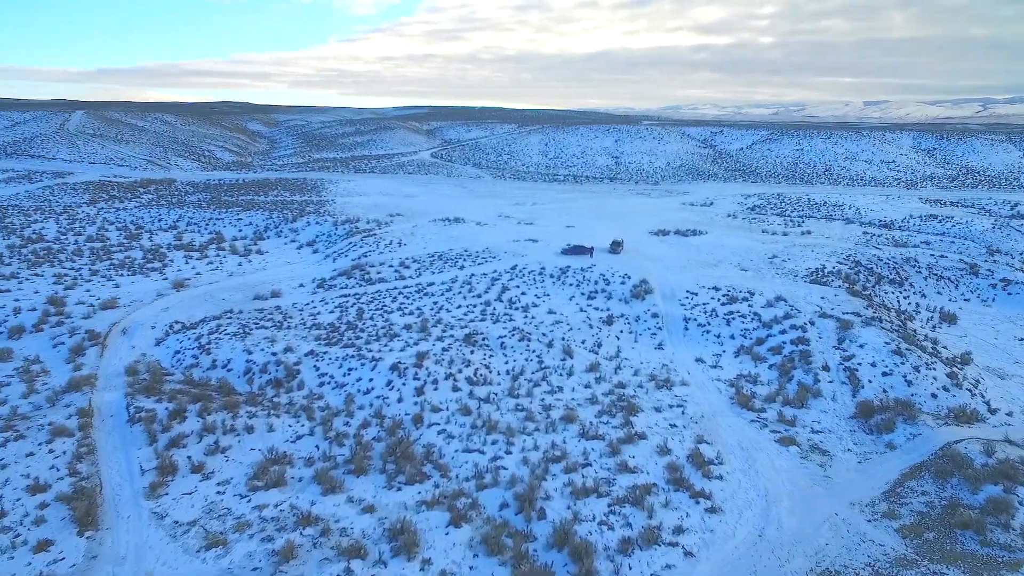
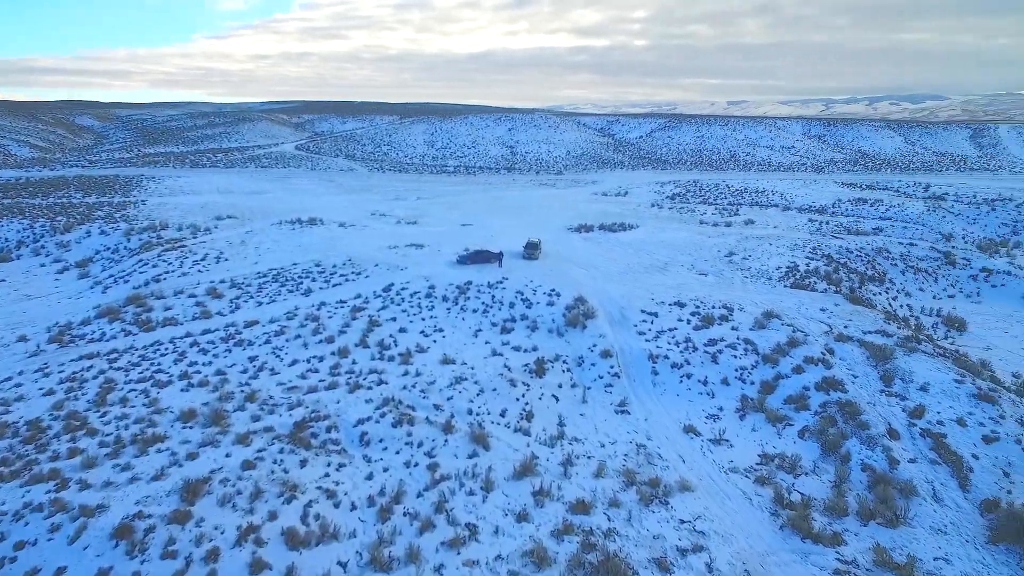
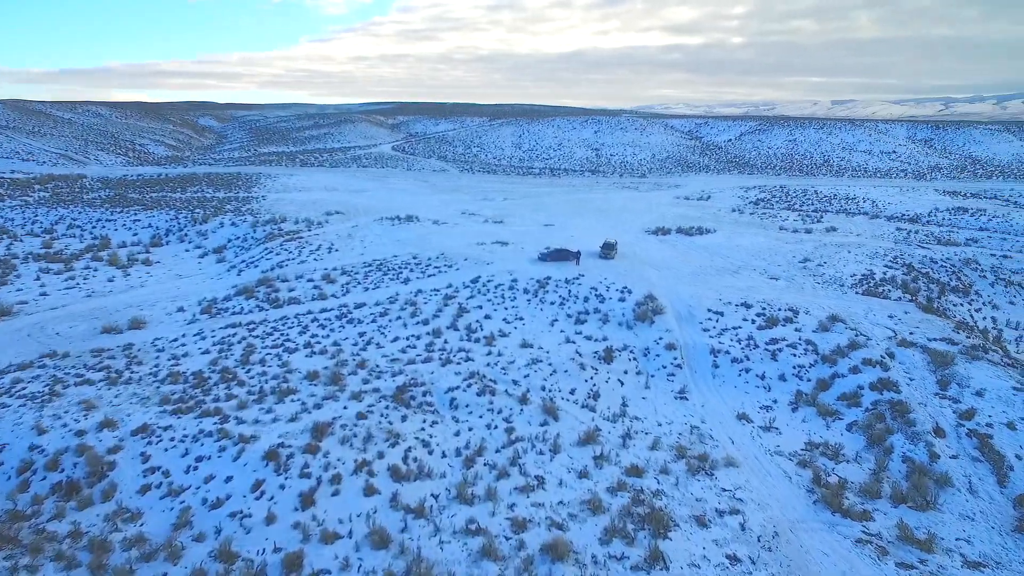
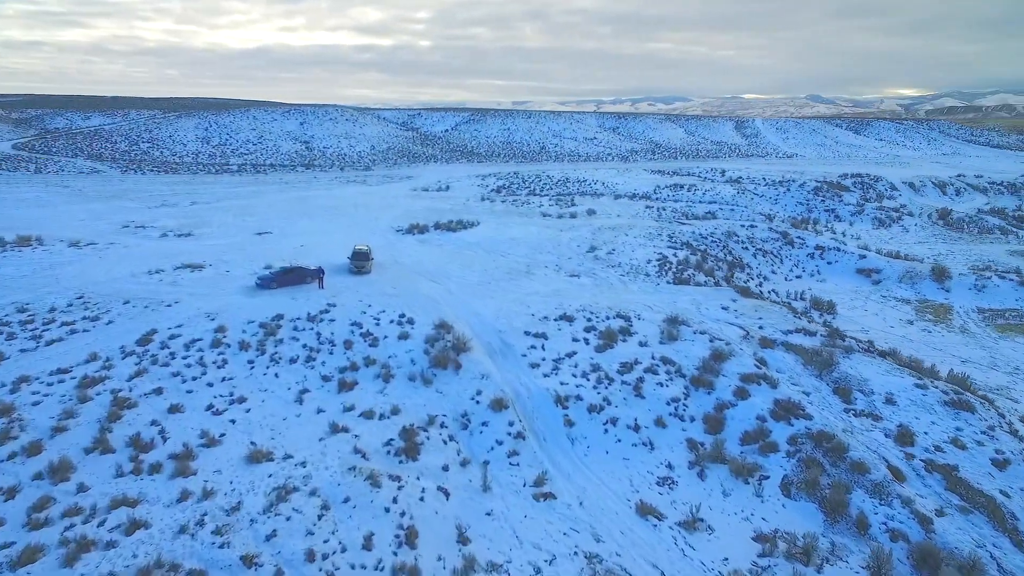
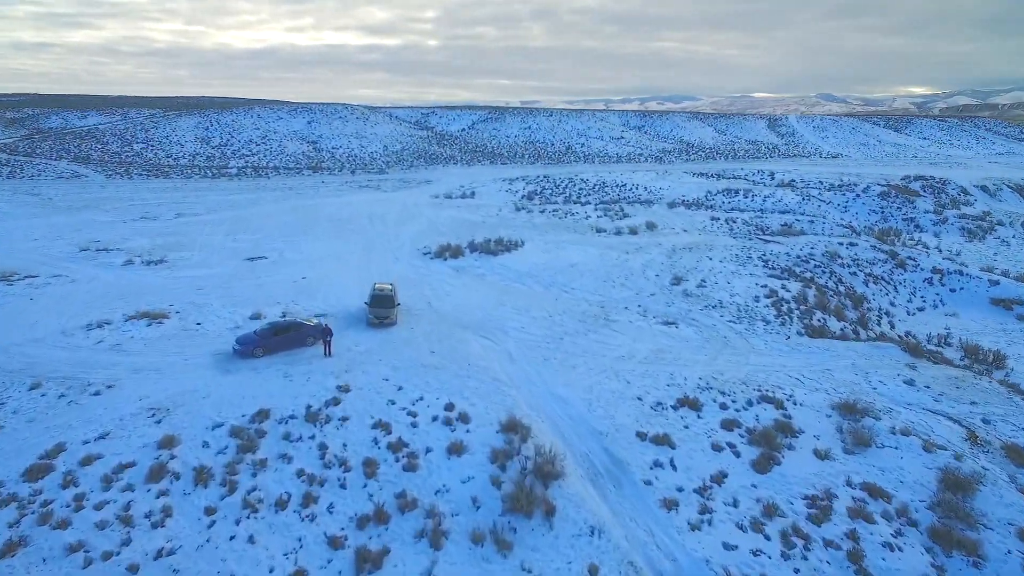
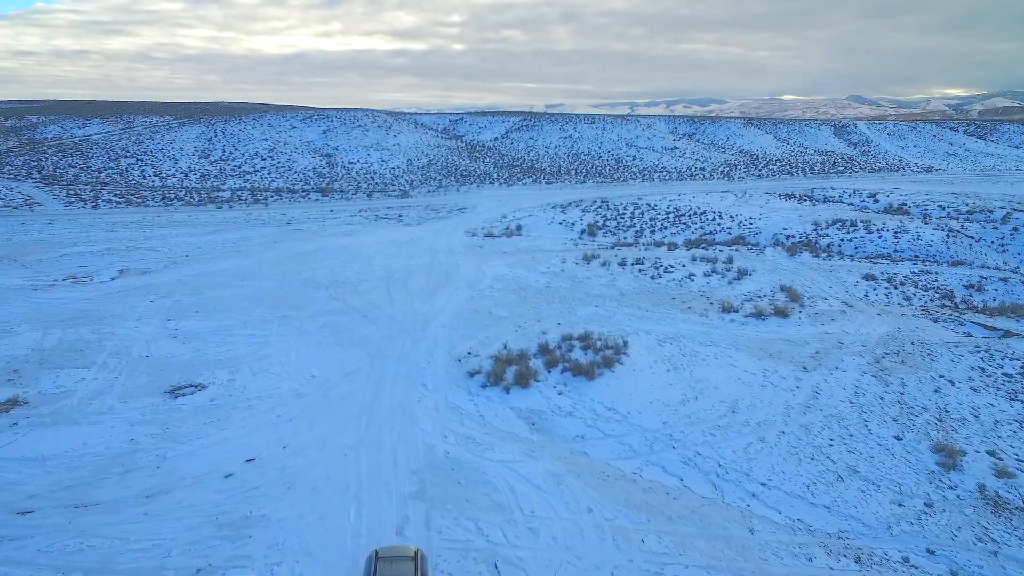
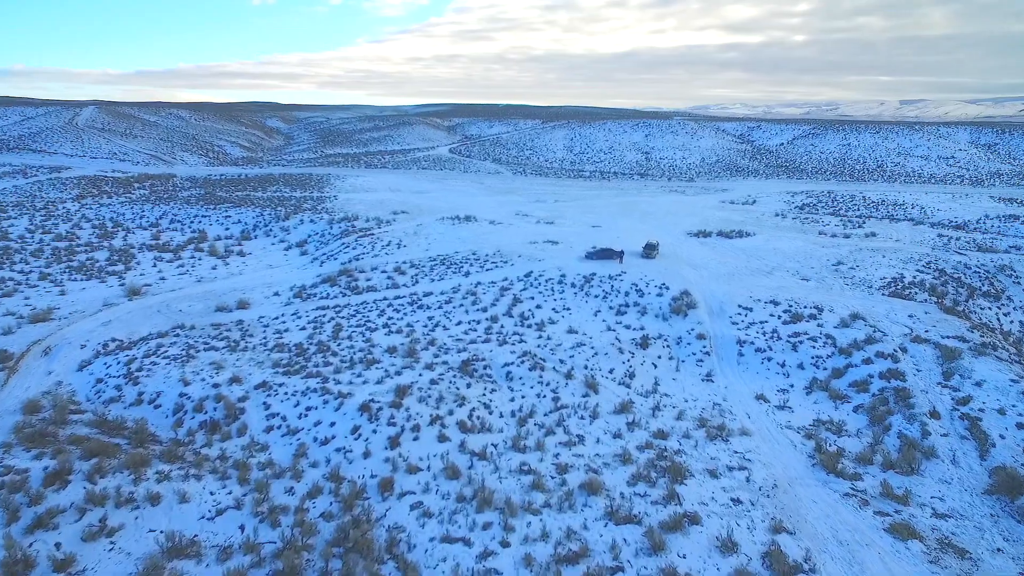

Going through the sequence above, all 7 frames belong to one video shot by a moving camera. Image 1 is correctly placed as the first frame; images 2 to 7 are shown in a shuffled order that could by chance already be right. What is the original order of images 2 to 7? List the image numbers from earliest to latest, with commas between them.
7, 3, 2, 4, 5, 6
